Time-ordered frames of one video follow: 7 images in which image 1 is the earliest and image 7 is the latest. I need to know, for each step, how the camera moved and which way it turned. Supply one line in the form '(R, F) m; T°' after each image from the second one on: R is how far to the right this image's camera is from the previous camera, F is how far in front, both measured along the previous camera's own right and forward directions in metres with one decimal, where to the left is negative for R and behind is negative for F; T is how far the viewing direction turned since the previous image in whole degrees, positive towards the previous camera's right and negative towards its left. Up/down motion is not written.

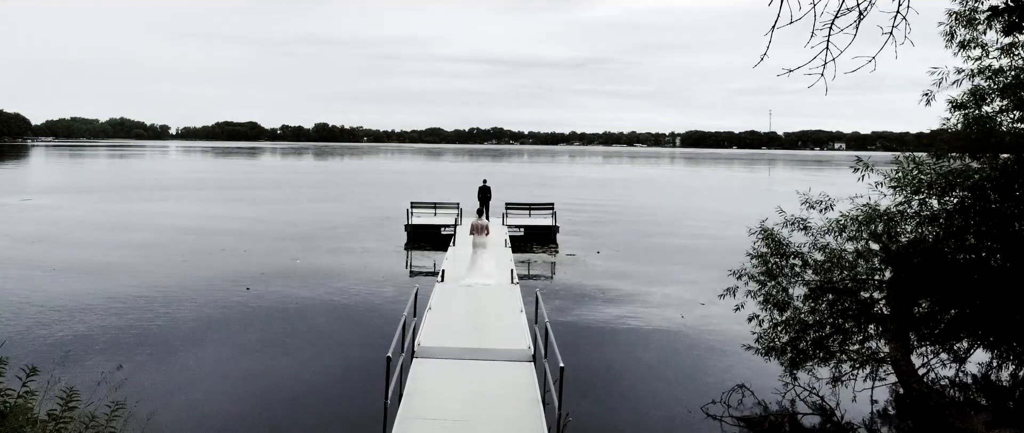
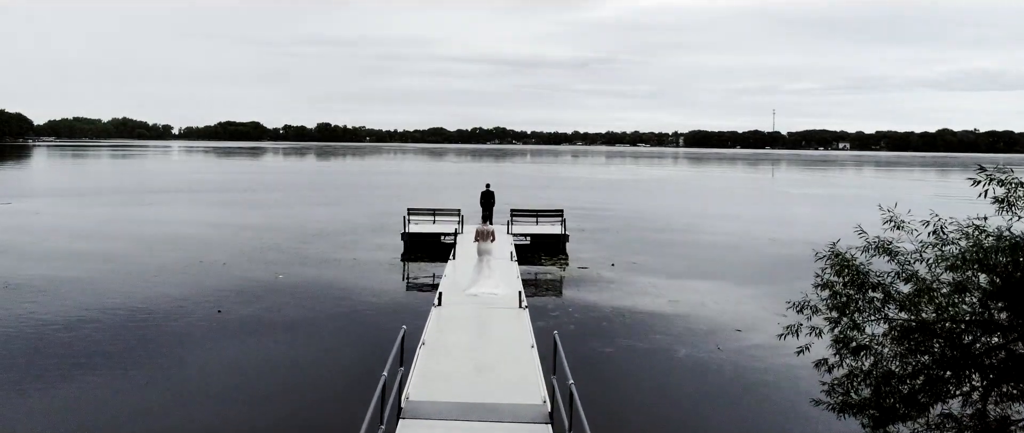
(-0.1, +1.9) m; 0°
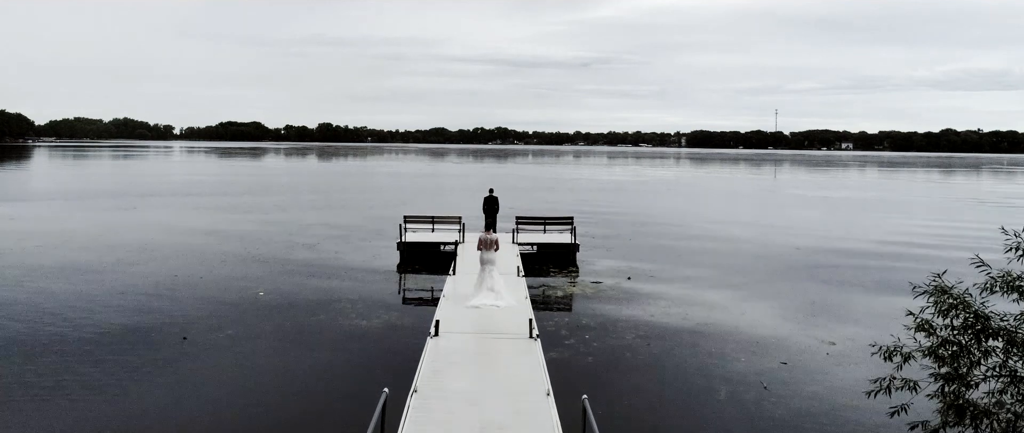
(-0.1, +1.7) m; 0°
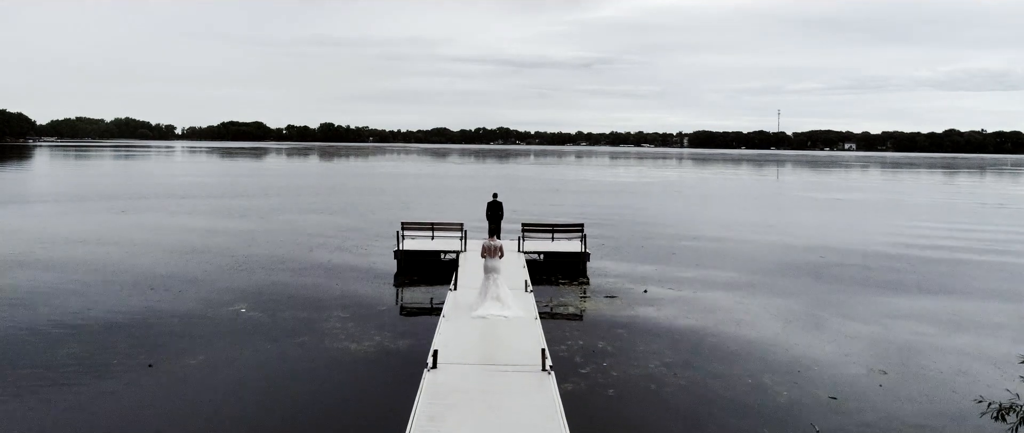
(-0.1, +1.4) m; 0°
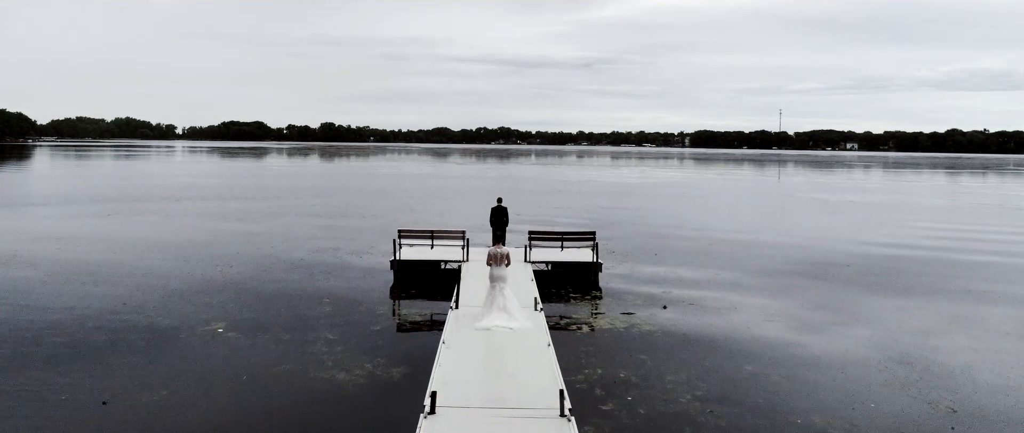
(-0.1, +1.4) m; 0°
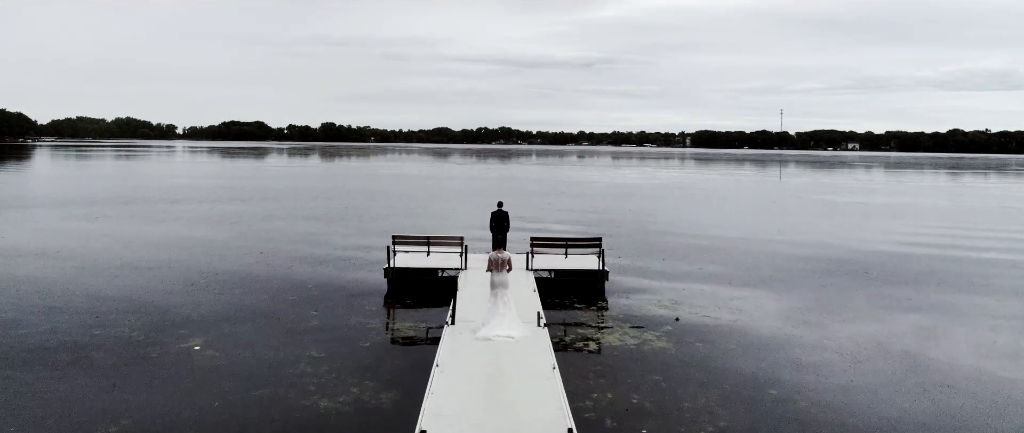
(0.0, +1.0) m; 0°
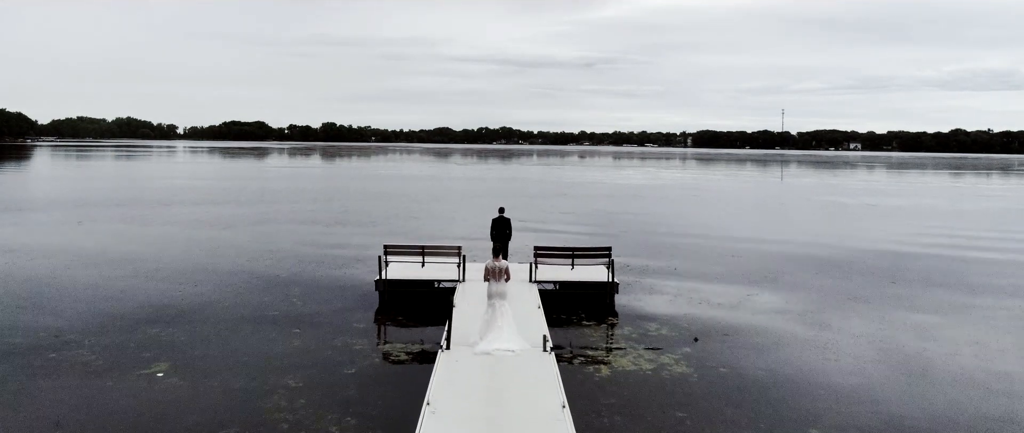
(0.0, +1.3) m; 0°
